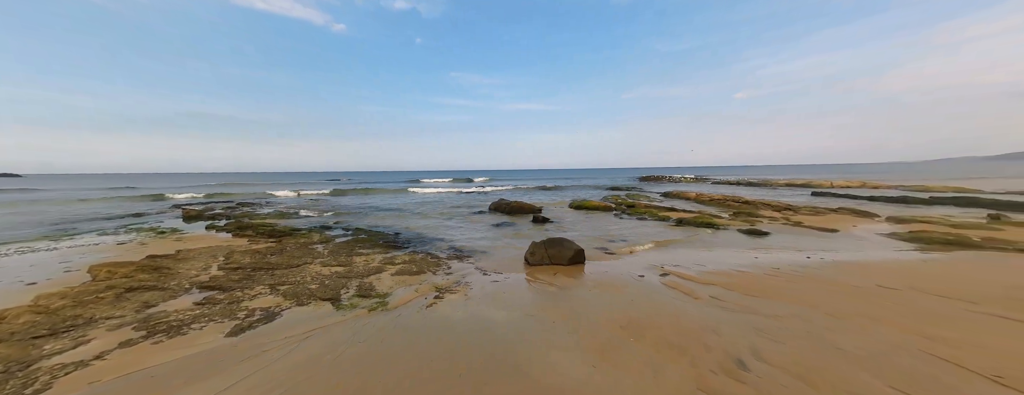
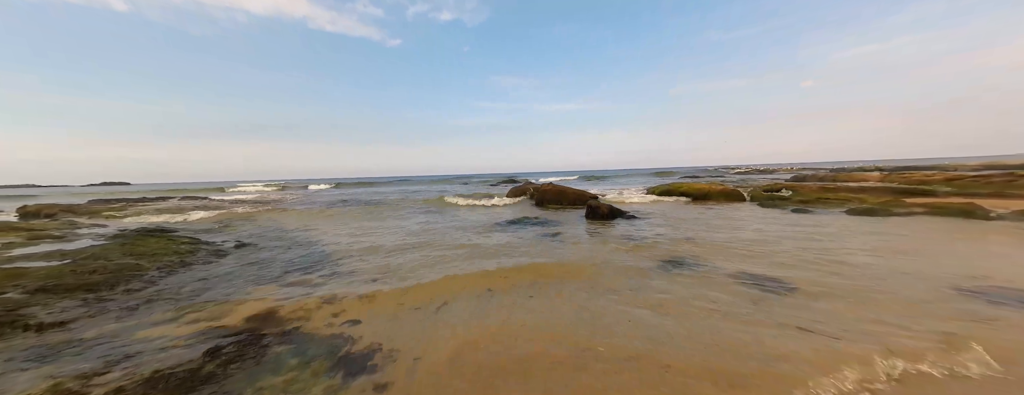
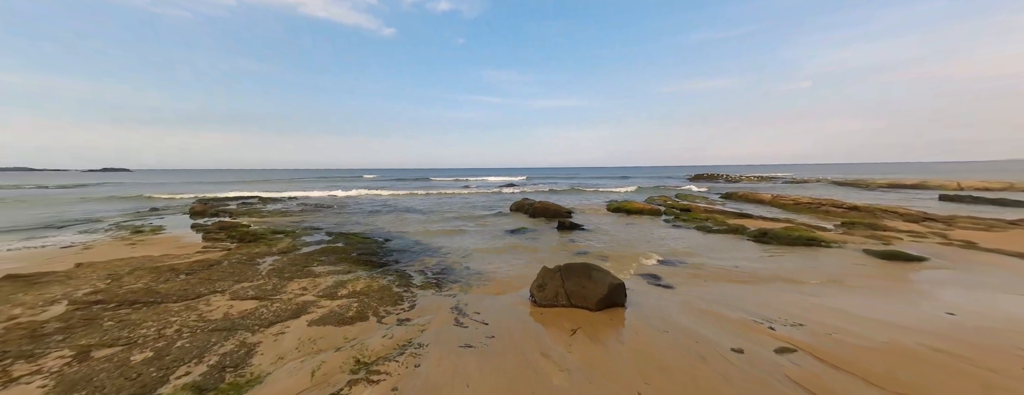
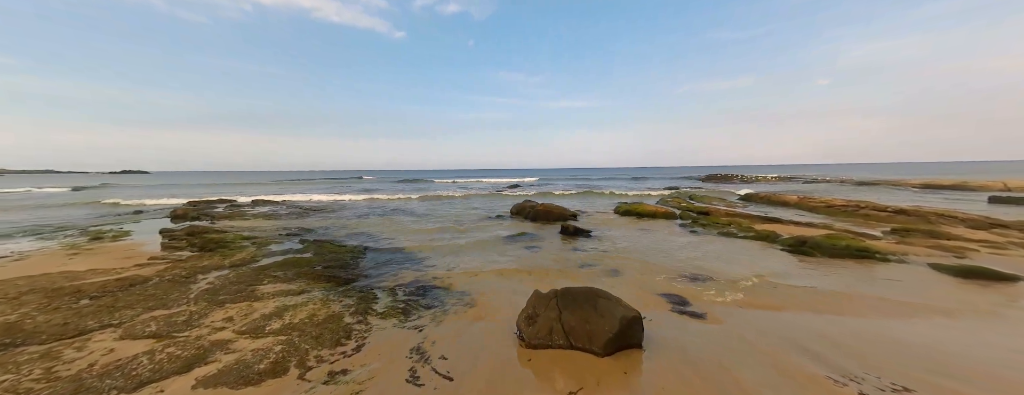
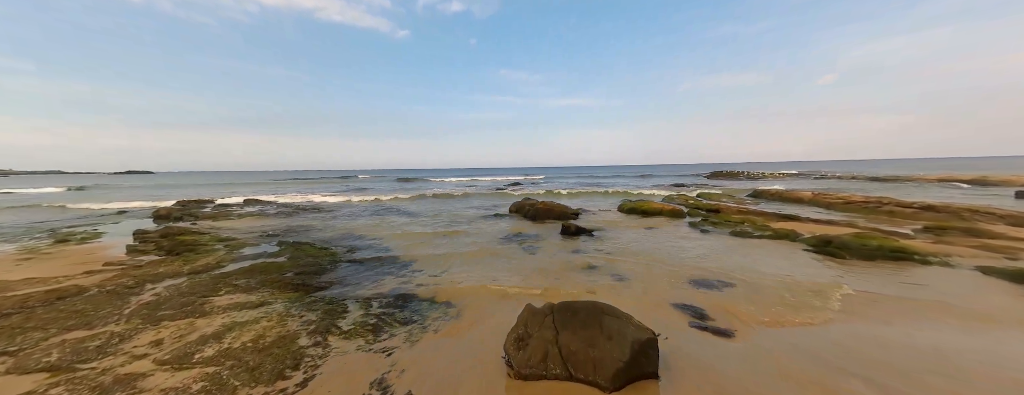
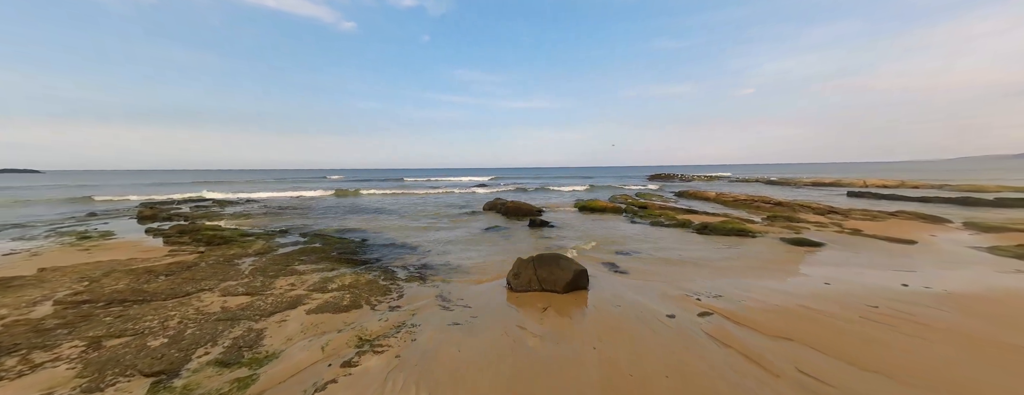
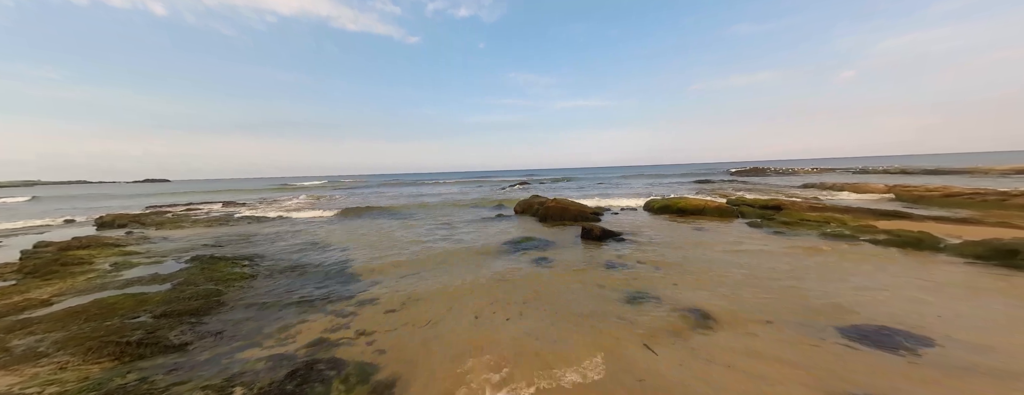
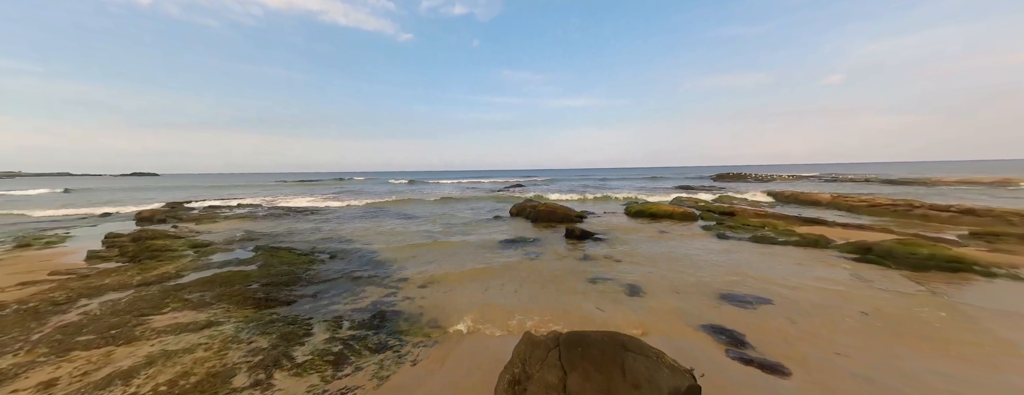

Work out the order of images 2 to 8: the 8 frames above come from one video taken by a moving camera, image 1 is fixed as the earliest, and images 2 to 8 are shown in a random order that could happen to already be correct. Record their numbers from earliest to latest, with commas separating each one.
6, 3, 4, 5, 8, 7, 2
